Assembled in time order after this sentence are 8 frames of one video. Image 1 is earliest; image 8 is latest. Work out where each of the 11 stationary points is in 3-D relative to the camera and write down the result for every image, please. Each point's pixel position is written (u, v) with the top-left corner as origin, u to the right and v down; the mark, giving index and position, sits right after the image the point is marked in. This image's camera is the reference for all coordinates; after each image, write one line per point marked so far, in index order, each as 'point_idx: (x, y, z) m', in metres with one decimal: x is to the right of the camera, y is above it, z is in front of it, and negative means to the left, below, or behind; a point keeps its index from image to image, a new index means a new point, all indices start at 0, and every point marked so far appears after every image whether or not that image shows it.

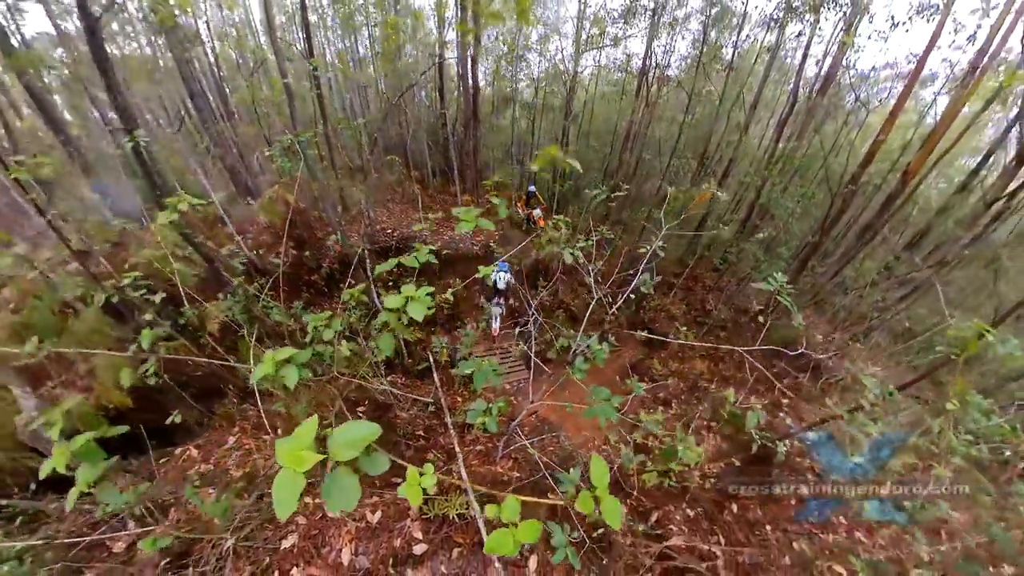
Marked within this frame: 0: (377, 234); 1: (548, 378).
0: (-4.2, +1.5, +7.6) m
1: (+1.3, -2.9, +8.1) m
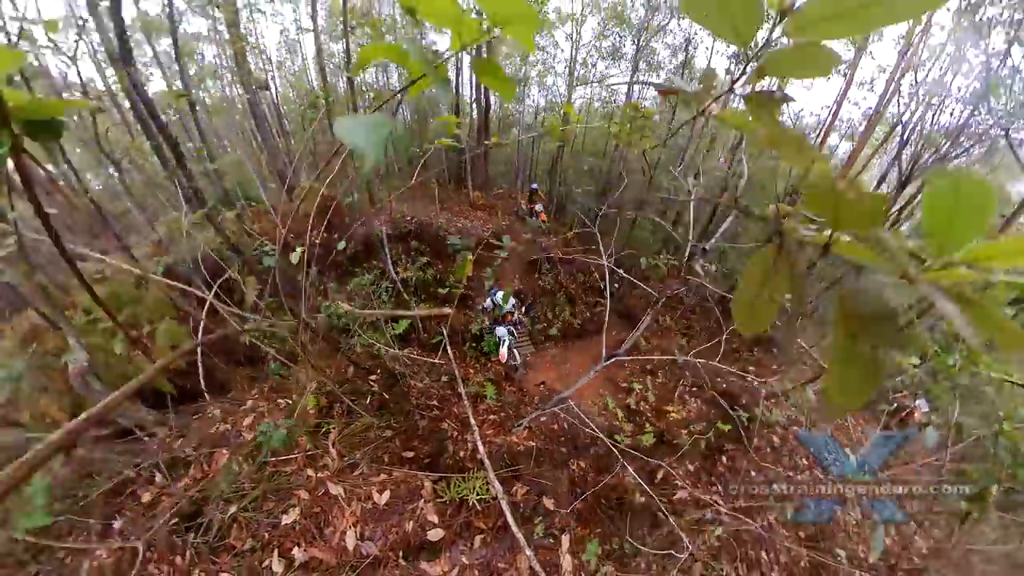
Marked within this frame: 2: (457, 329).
0: (-4.0, +2.3, +9.2) m
1: (+1.4, -2.2, +9.2) m
2: (-1.8, -1.4, +8.6) m
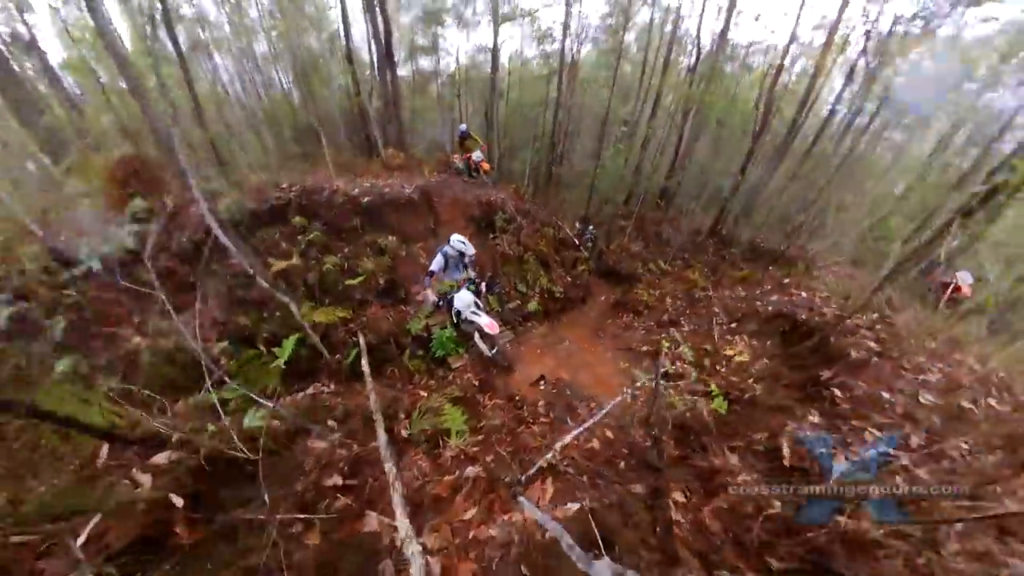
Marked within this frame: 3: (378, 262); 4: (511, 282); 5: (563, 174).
0: (-5.6, +2.2, +5.7) m
1: (+0.6, -1.1, +6.4) m
2: (-2.6, -0.9, +5.2) m
3: (-3.1, +0.6, +5.8) m
4: (-0.1, +0.2, +6.9) m
5: (+2.0, +4.8, +10.8) m
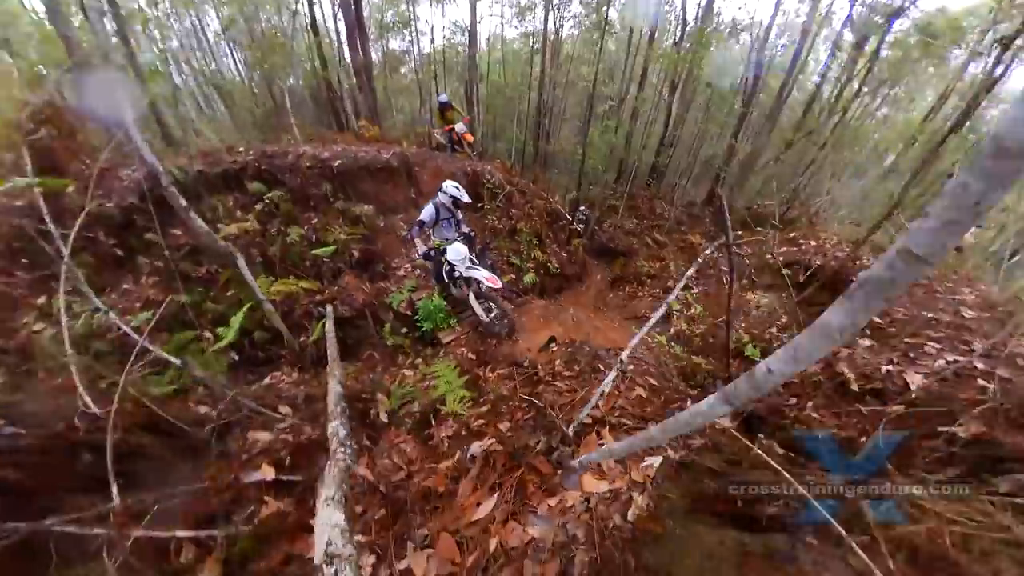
0: (-5.8, +2.6, +5.0) m
1: (+0.6, -0.4, +5.9) m
2: (-2.6, -0.3, +4.6) m
3: (-3.2, +1.1, +5.1) m
4: (-0.2, +0.8, +6.4) m
5: (+1.5, +5.5, +10.5) m
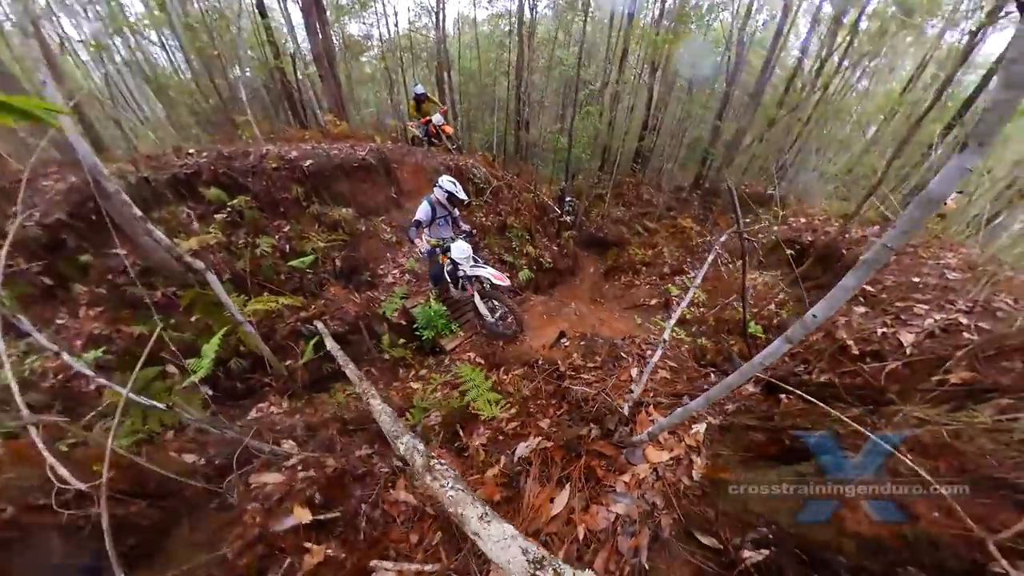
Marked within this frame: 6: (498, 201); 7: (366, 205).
0: (-6.0, +2.2, +4.3) m
1: (+0.5, -0.3, +5.6) m
2: (-2.5, -0.5, +4.2) m
3: (-3.3, +0.9, +4.7) m
4: (-0.3, +0.9, +6.1) m
5: (+0.8, +5.7, +10.1) m
6: (-0.4, +2.3, +6.8) m
7: (-3.1, +1.8, +5.4) m
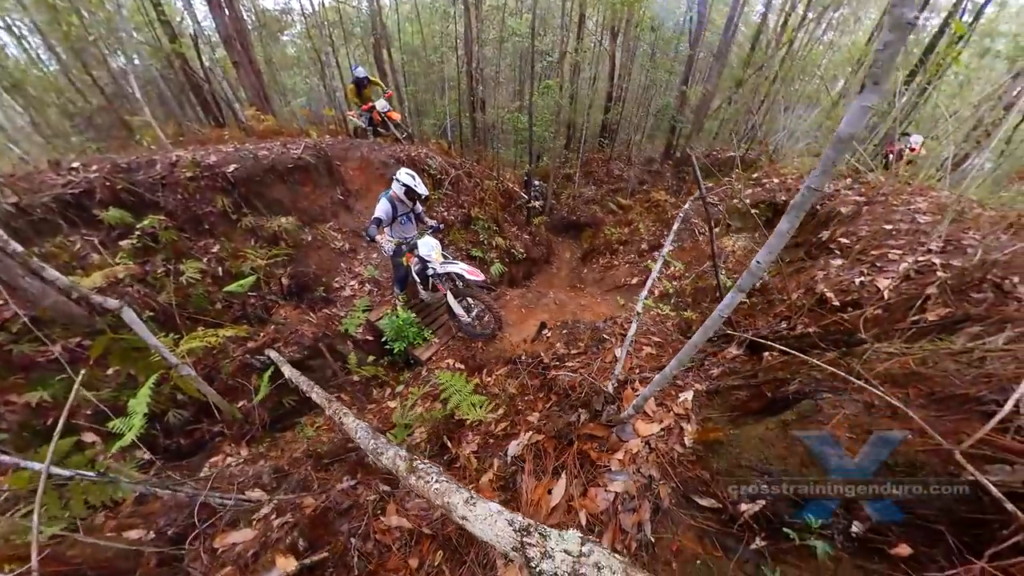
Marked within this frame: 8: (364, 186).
0: (-6.6, +1.5, +3.5) m
1: (+0.1, -0.2, +5.3) m
2: (-2.9, -0.7, +3.7) m
3: (-3.8, +0.5, +4.1) m
4: (-1.0, +0.9, +5.6) m
5: (-0.6, +6.0, +9.5) m
6: (-1.2, +2.4, +6.2) m
7: (-3.7, +1.4, +4.8) m
8: (-3.0, +2.2, +5.4) m
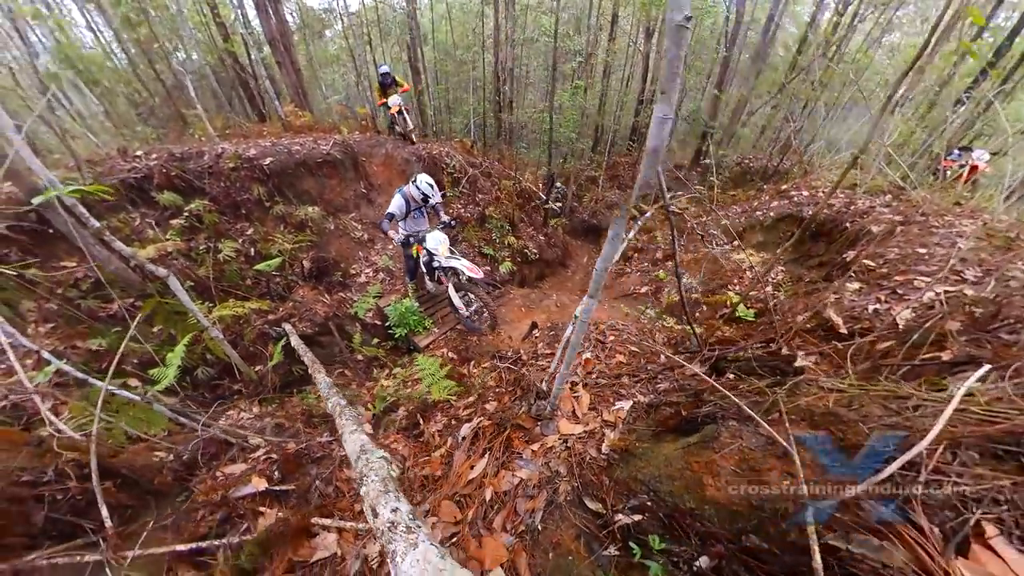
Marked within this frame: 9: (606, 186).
0: (-6.5, +2.0, +4.1) m
1: (+0.2, -0.2, +5.4) m
2: (-2.9, -0.5, +4.0) m
3: (-3.7, +0.8, +4.5) m
4: (-0.7, +1.0, +5.8) m
5: (+0.3, +6.1, +9.5) m
6: (-0.8, +2.5, +6.4) m
7: (-3.5, +1.7, +5.1) m
8: (-2.7, +2.4, +5.7) m
9: (+3.2, +3.4, +8.5) m
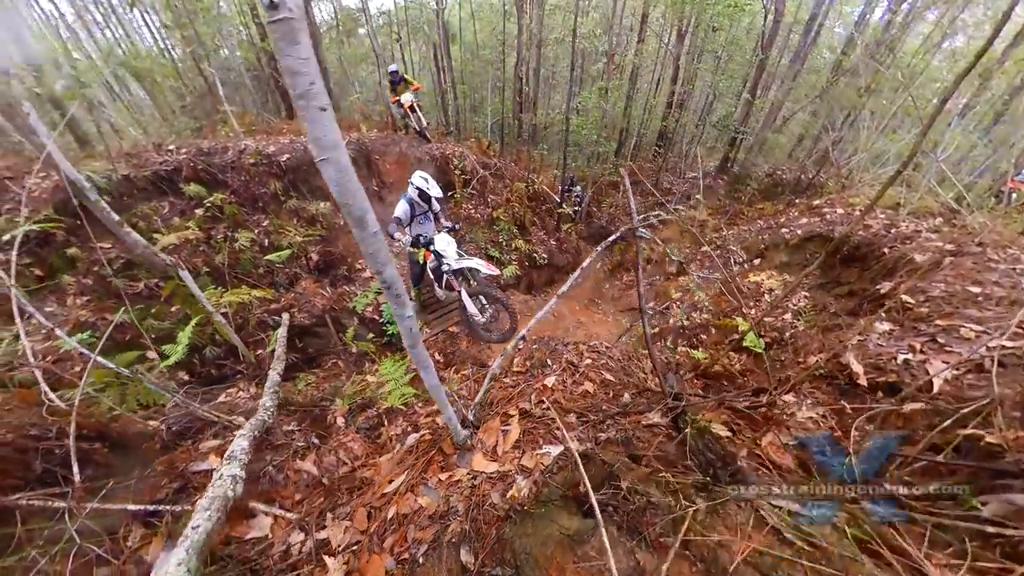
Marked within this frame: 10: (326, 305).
0: (-6.4, +2.3, +4.5) m
1: (+0.2, -0.3, +5.3) m
2: (-3.0, -0.4, +4.2) m
3: (-3.7, +1.0, +4.6) m
4: (-0.6, +0.9, +5.7) m
5: (+1.0, +5.9, +9.4) m
6: (-0.6, +2.4, +6.4) m
7: (-3.4, +1.9, +5.3) m
8: (-2.5, +2.5, +5.8) m
9: (+3.6, +3.1, +8.2) m
10: (-3.0, -0.3, +4.2) m
